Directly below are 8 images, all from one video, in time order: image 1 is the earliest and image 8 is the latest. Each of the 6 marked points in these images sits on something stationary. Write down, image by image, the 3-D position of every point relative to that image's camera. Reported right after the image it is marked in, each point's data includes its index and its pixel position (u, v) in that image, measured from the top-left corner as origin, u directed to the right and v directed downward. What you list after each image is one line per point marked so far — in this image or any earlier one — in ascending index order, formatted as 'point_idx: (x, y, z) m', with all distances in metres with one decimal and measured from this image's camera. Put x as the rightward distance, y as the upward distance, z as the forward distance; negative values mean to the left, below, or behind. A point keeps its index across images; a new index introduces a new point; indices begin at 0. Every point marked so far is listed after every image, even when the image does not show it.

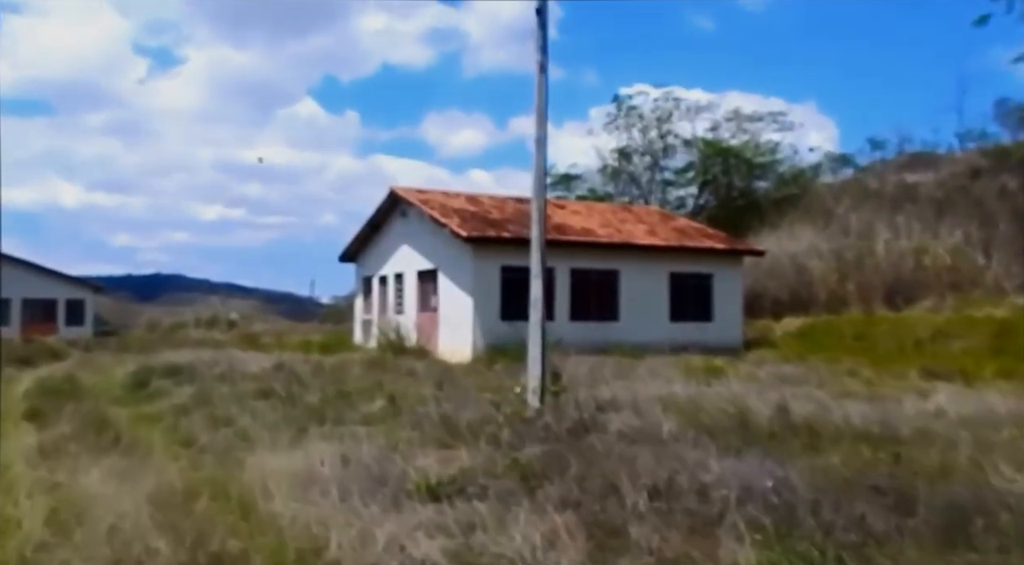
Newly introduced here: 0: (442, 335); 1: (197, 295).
0: (-1.1, -0.9, +14.7) m
1: (-4.9, -0.2, +13.8) m
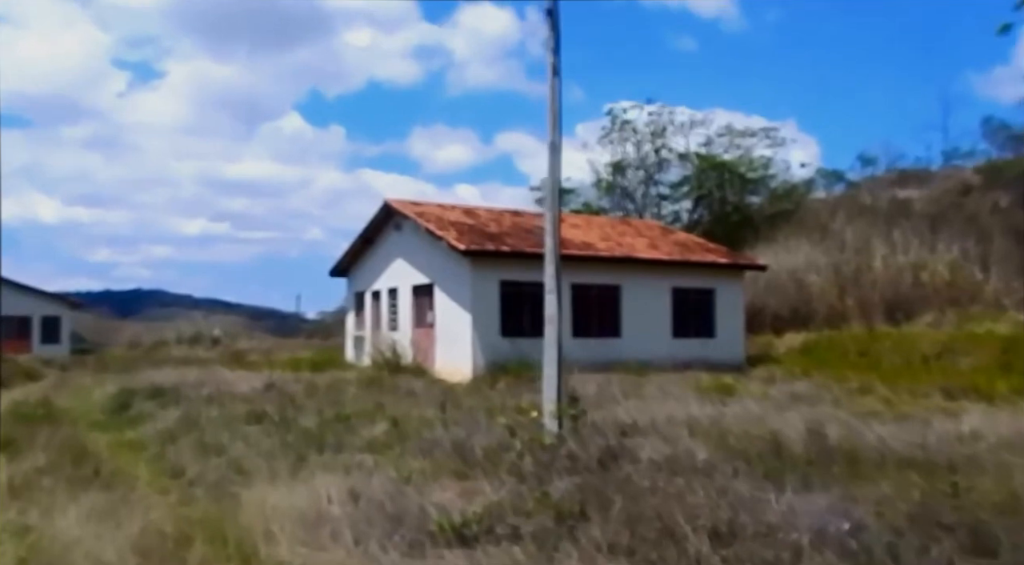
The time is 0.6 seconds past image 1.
0: (-1.1, -1.1, +14.2) m
1: (-4.9, -0.4, +13.2) m
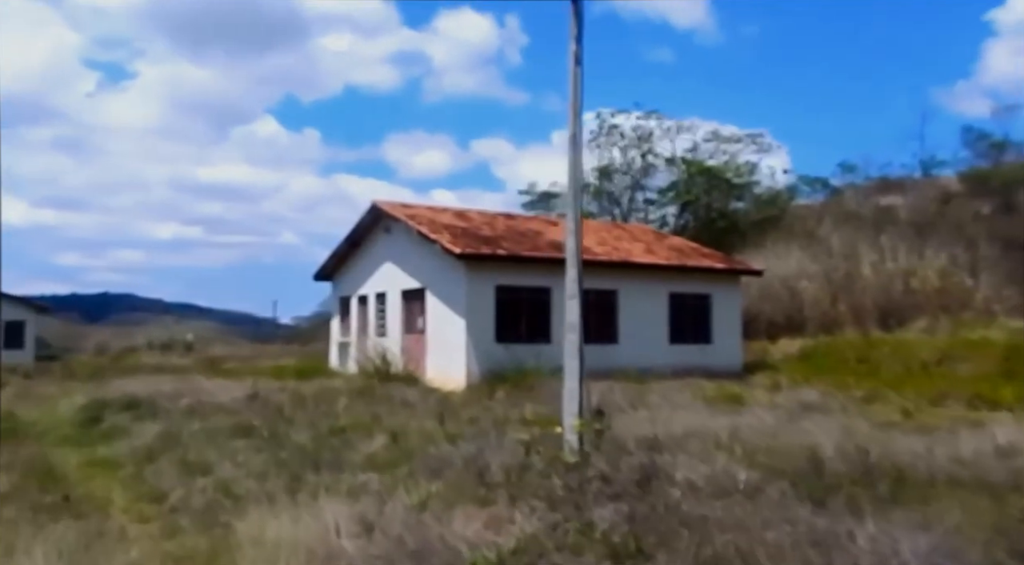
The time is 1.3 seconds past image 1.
0: (-1.2, -1.2, +13.5) m
1: (-4.9, -0.5, +12.5) m
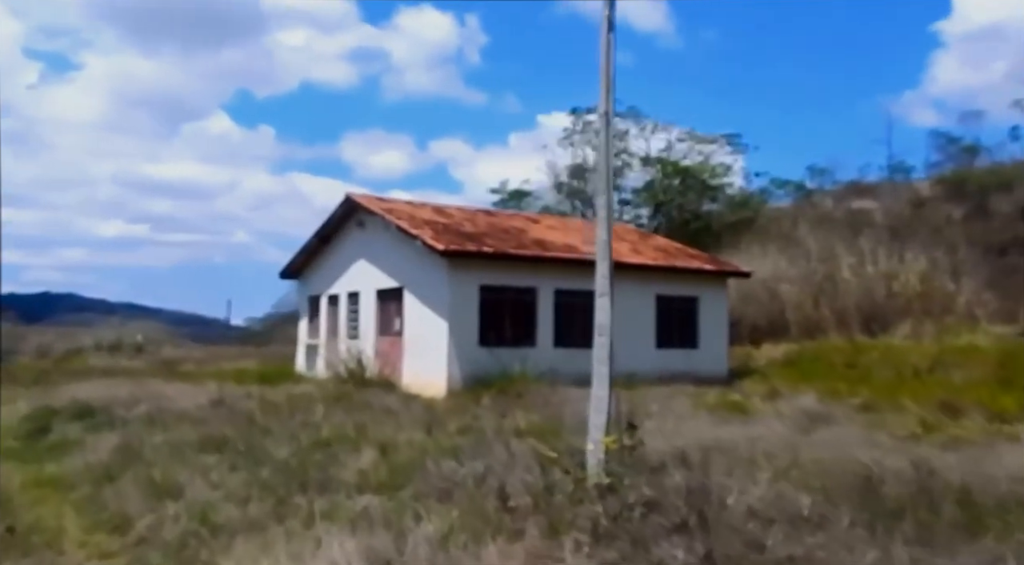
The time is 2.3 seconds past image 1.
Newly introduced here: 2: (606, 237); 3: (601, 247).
0: (-1.4, -1.2, +12.8) m
1: (-5.1, -0.4, +11.5) m
2: (+0.5, +0.3, +5.5) m
3: (+0.5, +0.2, +5.5) m
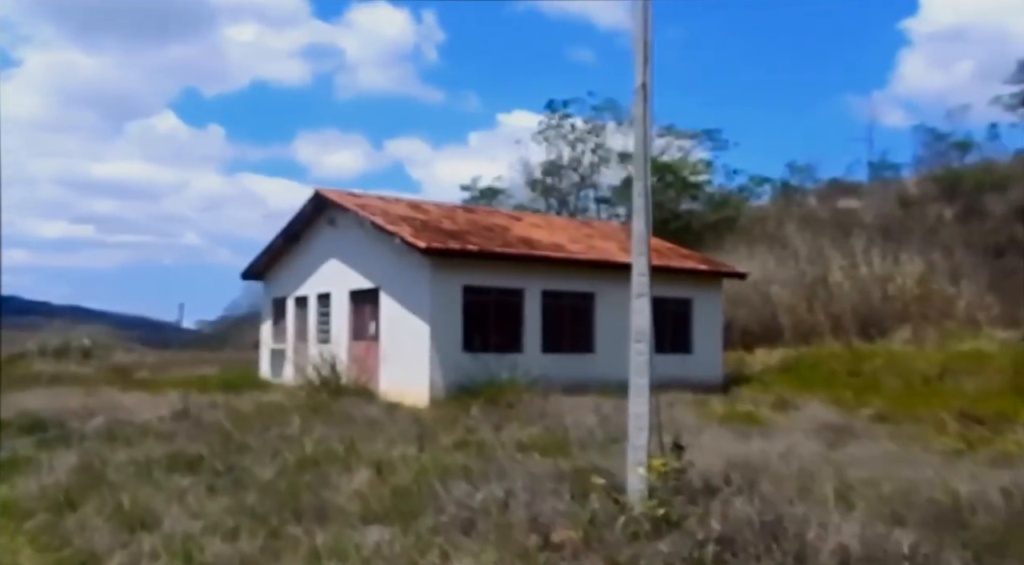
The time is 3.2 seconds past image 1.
0: (-1.6, -1.2, +11.9) m
1: (-5.2, -0.4, +10.6) m
2: (+0.7, +0.3, +4.8) m
3: (+0.7, +0.2, +4.8) m
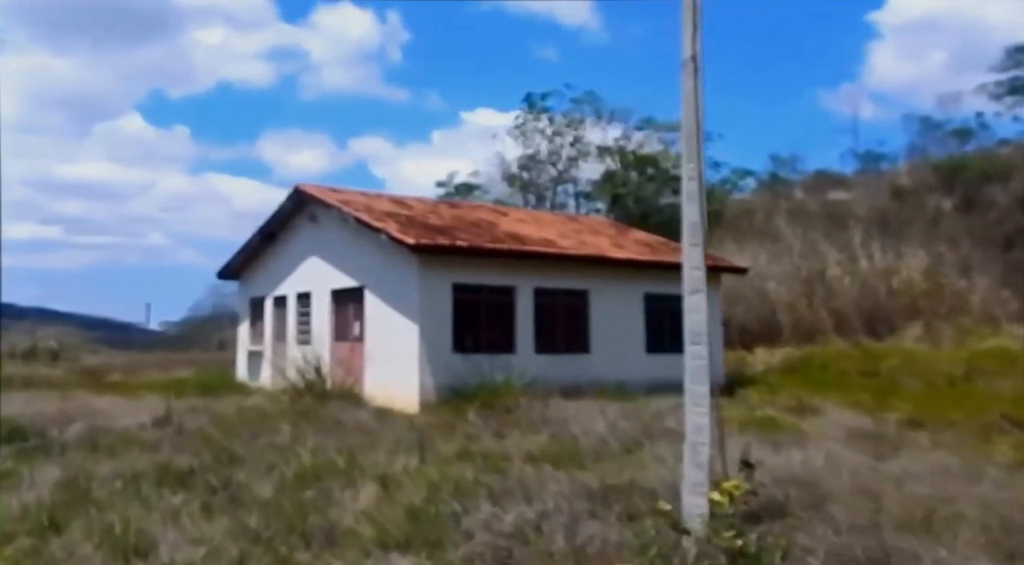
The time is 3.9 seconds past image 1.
0: (-1.7, -1.1, +11.3) m
1: (-5.3, -0.4, +9.7) m
2: (+0.9, +0.3, +4.2) m
3: (+0.8, +0.2, +4.2) m
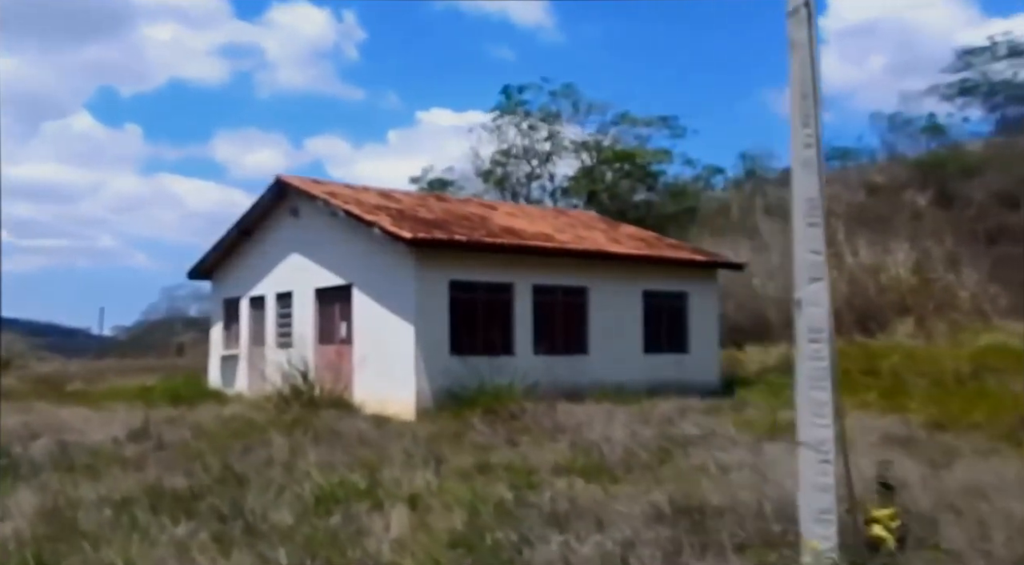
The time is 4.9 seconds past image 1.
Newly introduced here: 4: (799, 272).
0: (-1.7, -1.1, +10.5) m
1: (-5.2, -0.4, +8.8) m
2: (+1.2, +0.4, +3.6) m
3: (+1.2, +0.3, +3.6) m
4: (+1.1, +0.1, +3.6) m
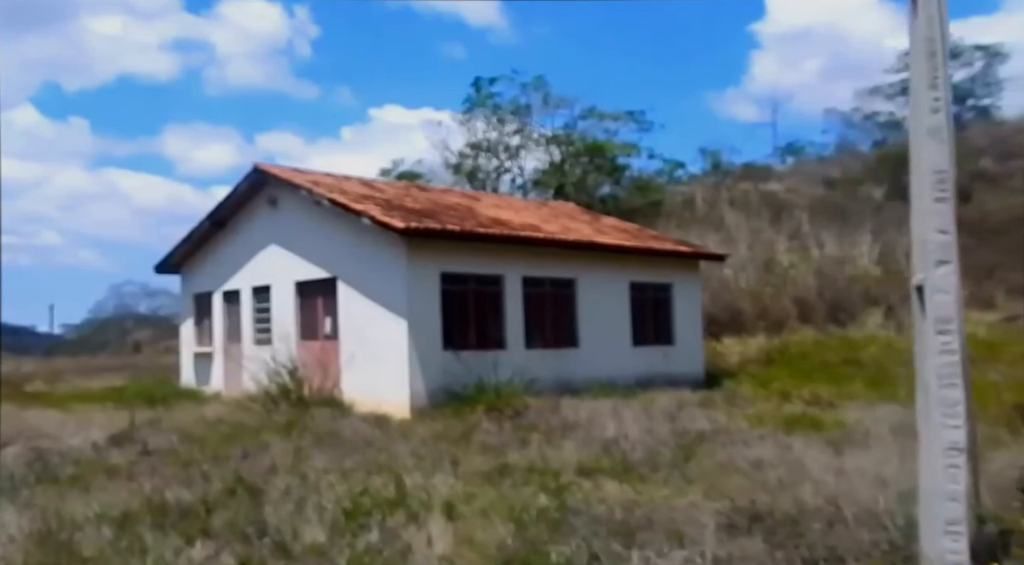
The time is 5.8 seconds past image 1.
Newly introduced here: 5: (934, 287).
0: (-1.8, -1.0, +10.0) m
1: (-5.2, -0.3, +8.1) m
2: (+1.5, +0.4, +3.2) m
3: (+1.4, +0.4, +3.2) m
4: (+1.4, +0.1, +3.2) m
5: (+1.5, 0.0, +3.1) m
